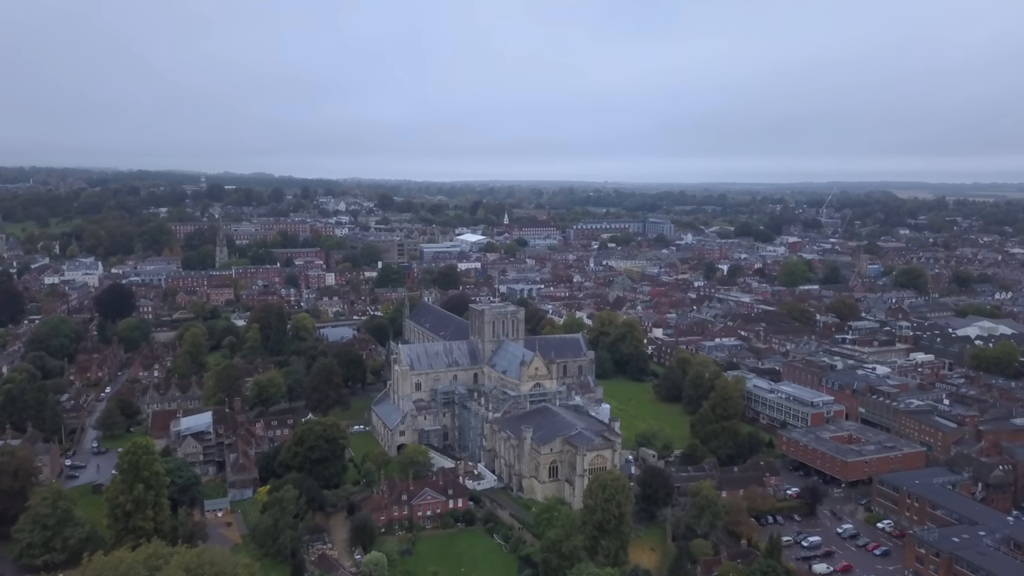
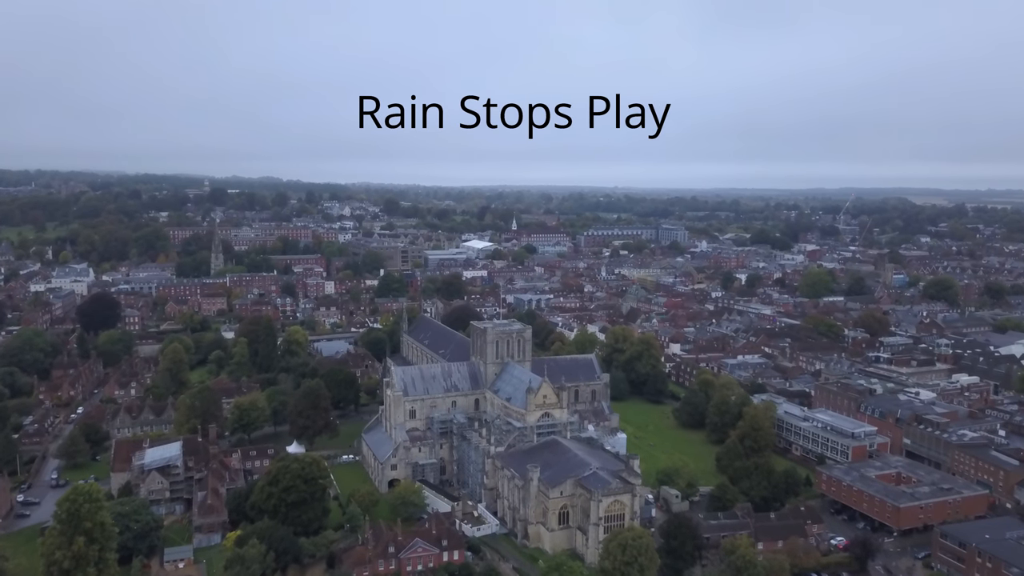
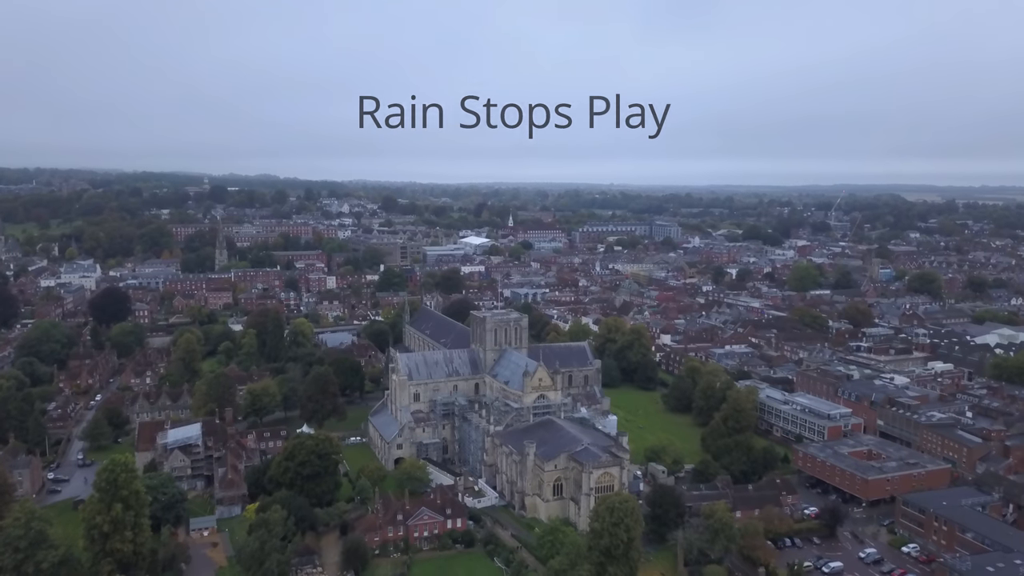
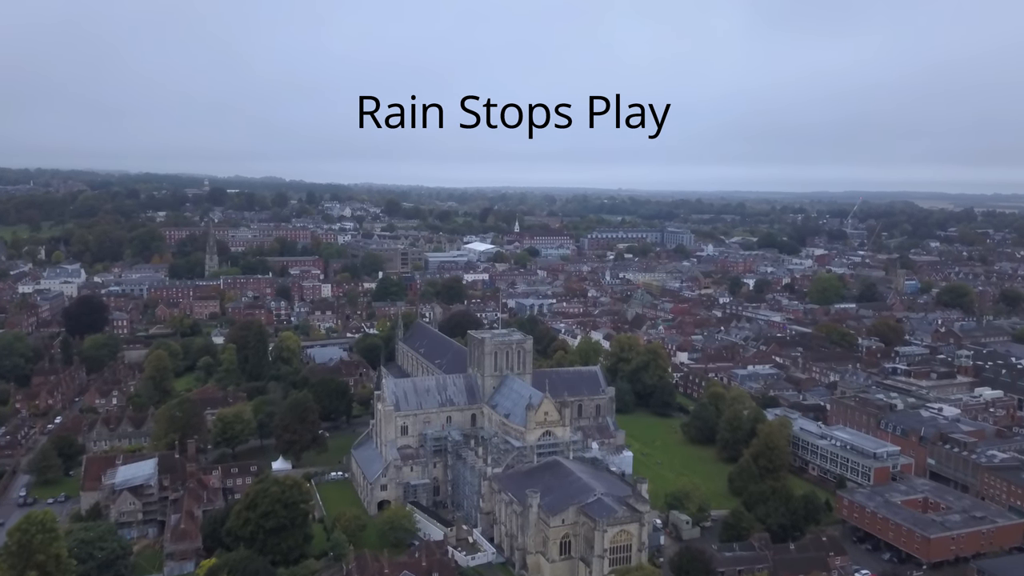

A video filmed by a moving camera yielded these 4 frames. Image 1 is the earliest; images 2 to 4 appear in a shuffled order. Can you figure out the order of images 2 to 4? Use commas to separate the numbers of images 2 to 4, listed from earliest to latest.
3, 2, 4
